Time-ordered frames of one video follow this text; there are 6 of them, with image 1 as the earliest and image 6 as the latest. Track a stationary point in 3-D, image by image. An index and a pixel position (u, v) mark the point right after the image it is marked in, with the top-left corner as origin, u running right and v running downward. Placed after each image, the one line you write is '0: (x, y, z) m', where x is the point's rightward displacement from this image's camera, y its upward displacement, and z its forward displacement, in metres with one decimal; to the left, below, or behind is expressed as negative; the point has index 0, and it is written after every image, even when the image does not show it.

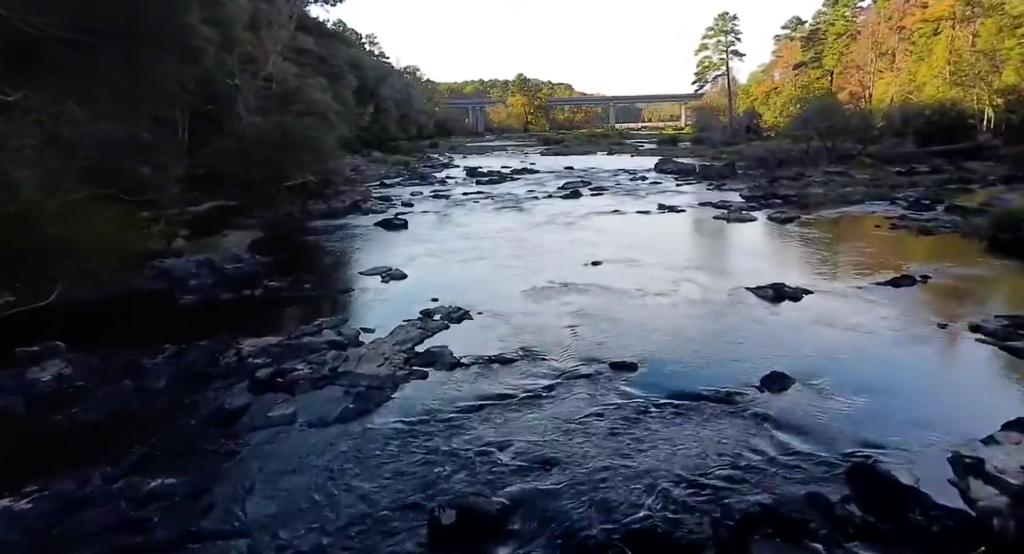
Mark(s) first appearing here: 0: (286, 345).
0: (-3.8, -1.1, +12.0) m
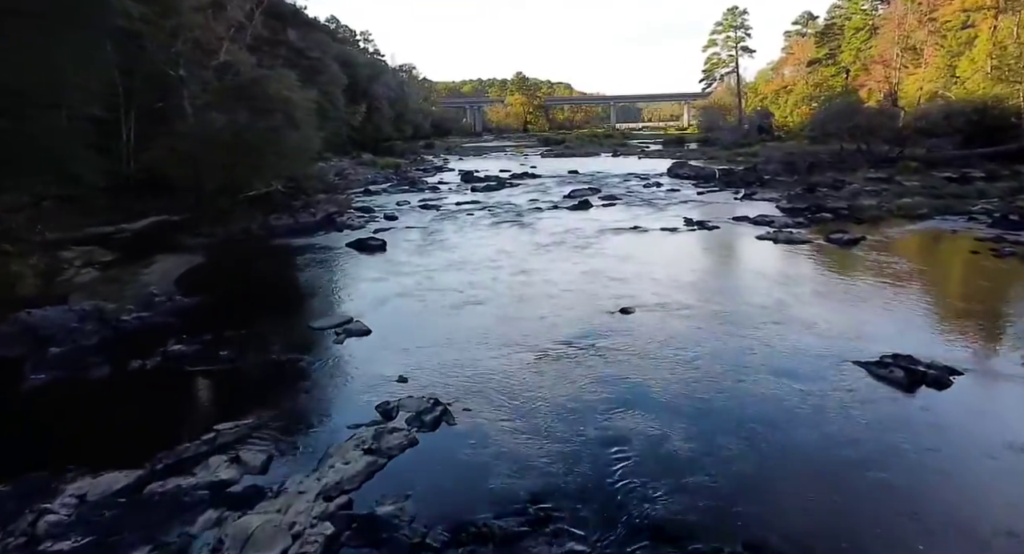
0: (-3.7, -2.2, +7.0) m
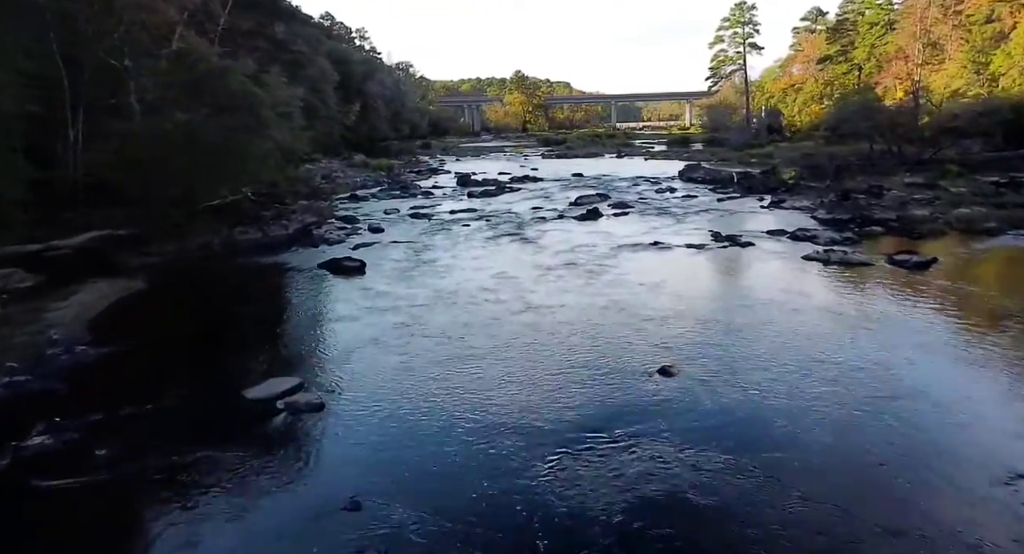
0: (-3.6, -2.9, +3.3) m
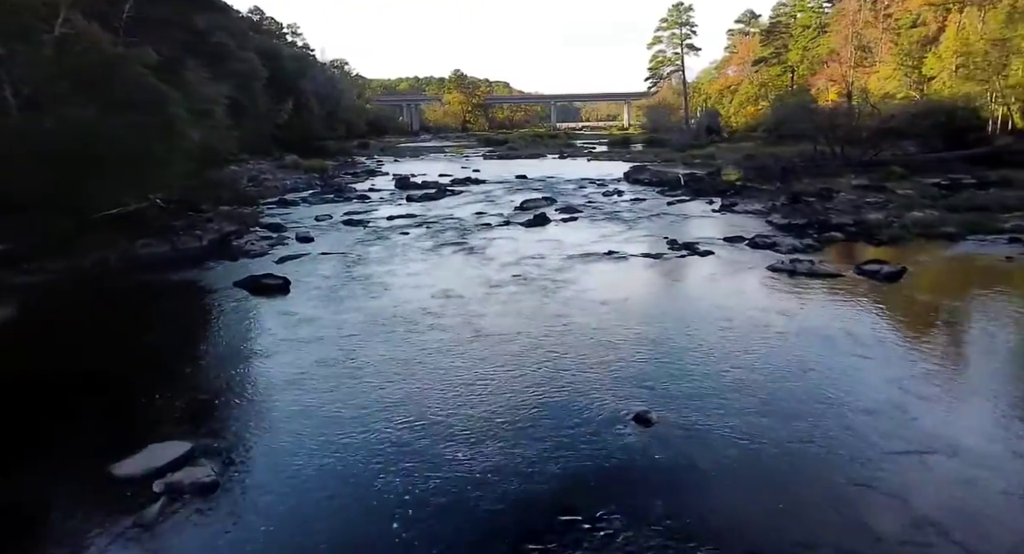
0: (-3.6, -3.4, +1.1) m
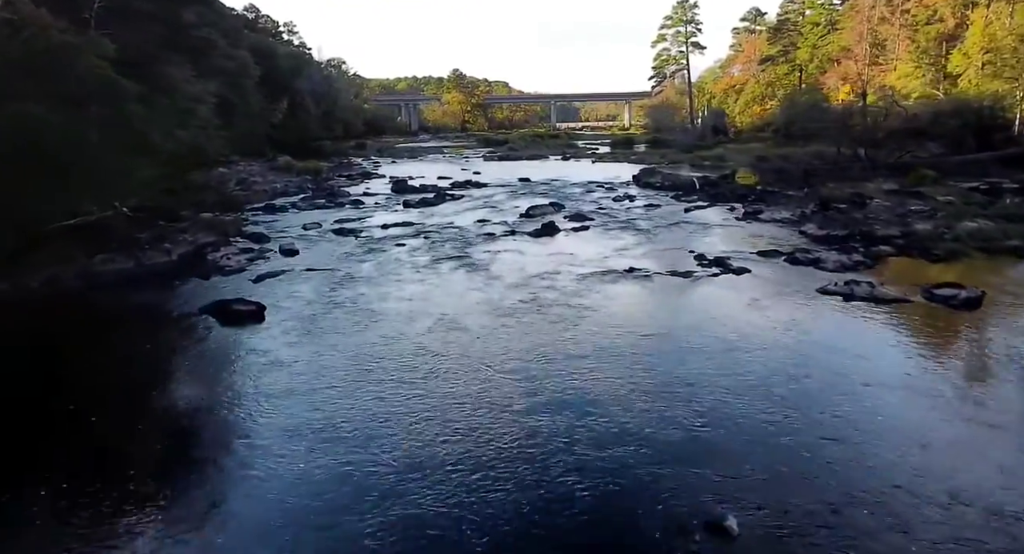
0: (-3.4, -3.9, -1.4) m
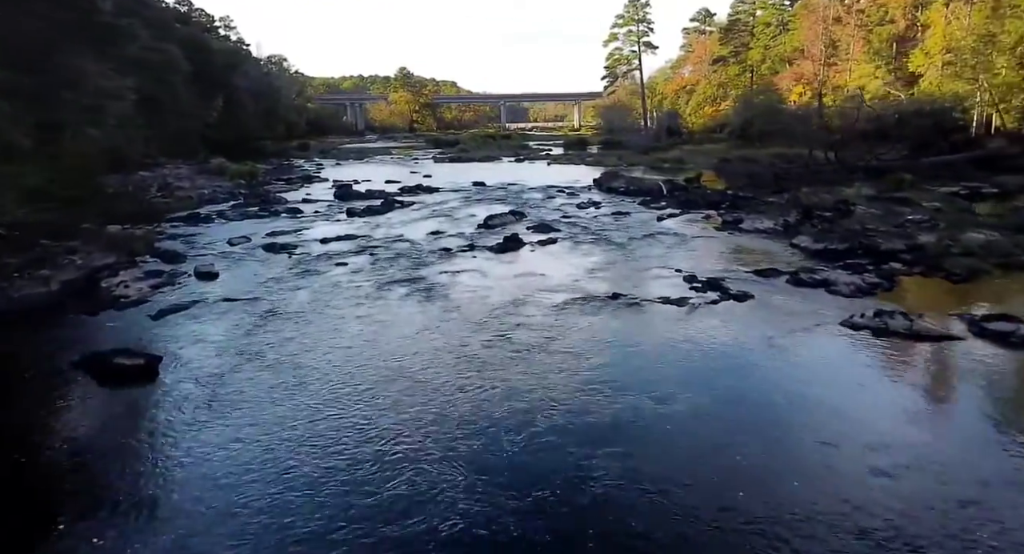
0: (-2.7, -4.6, -4.7) m
